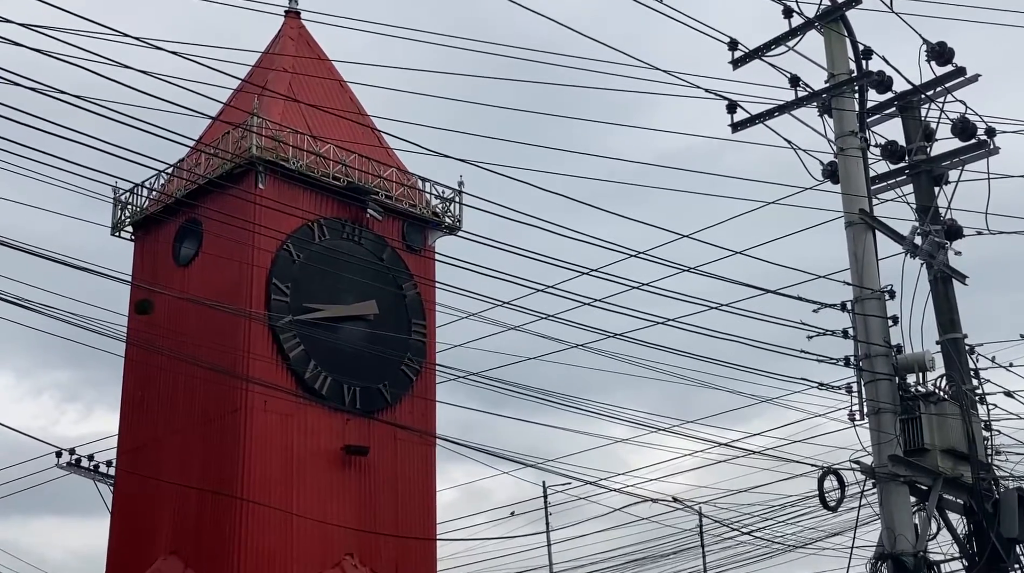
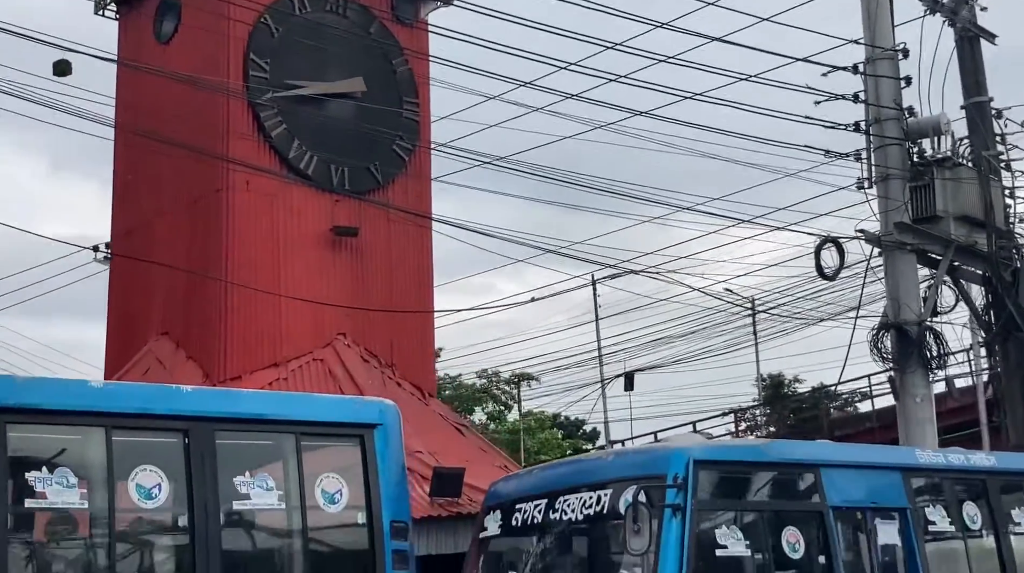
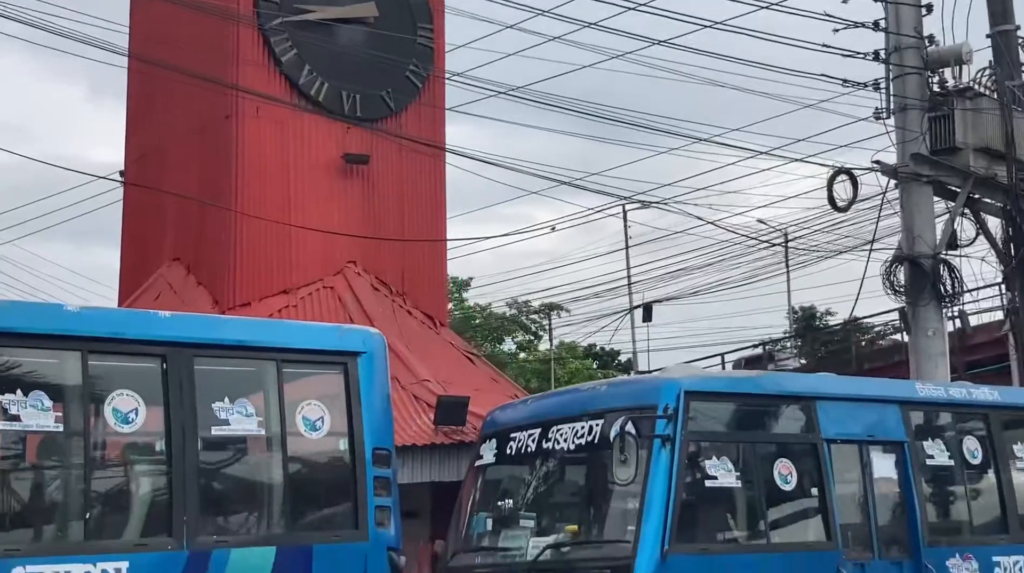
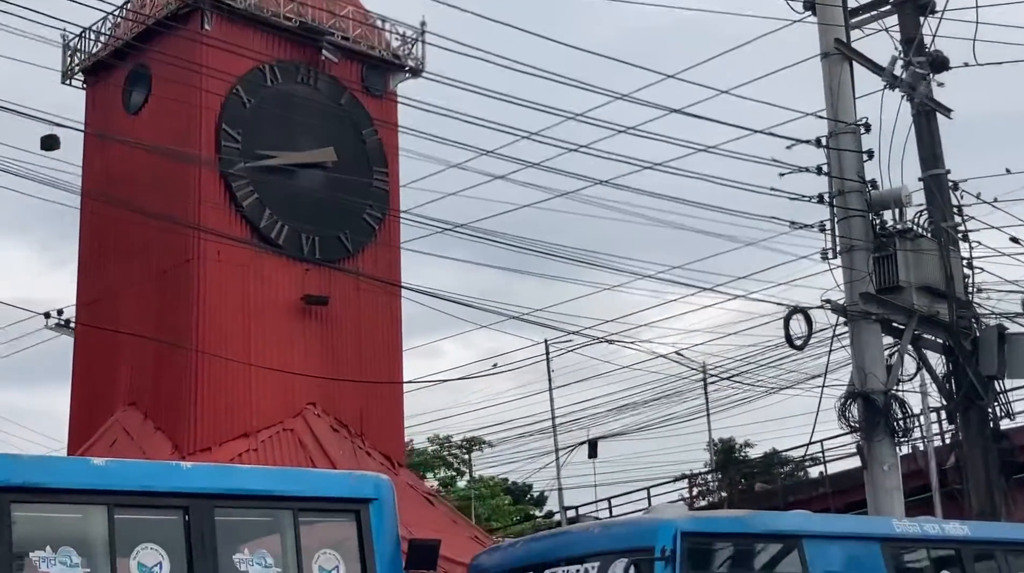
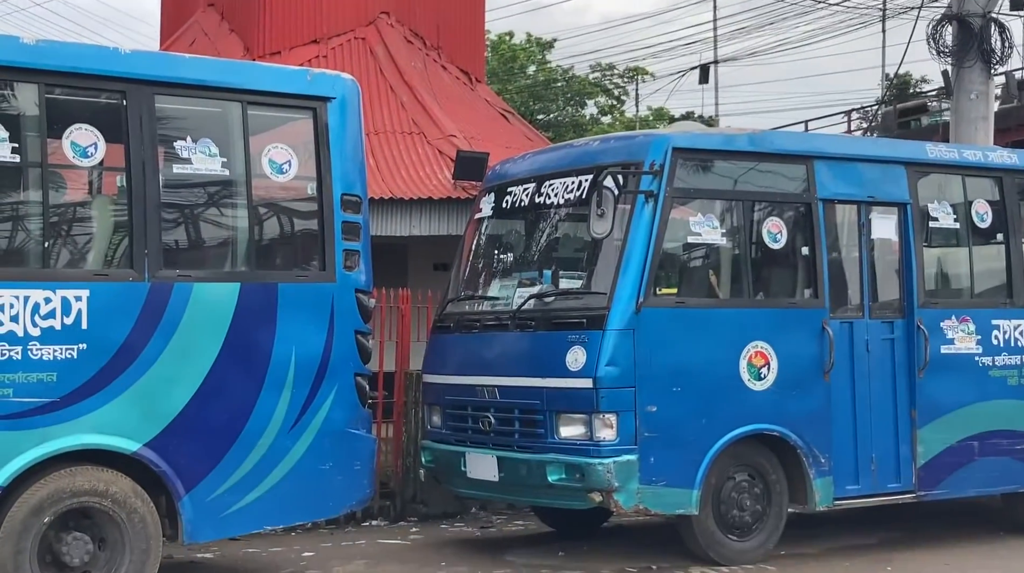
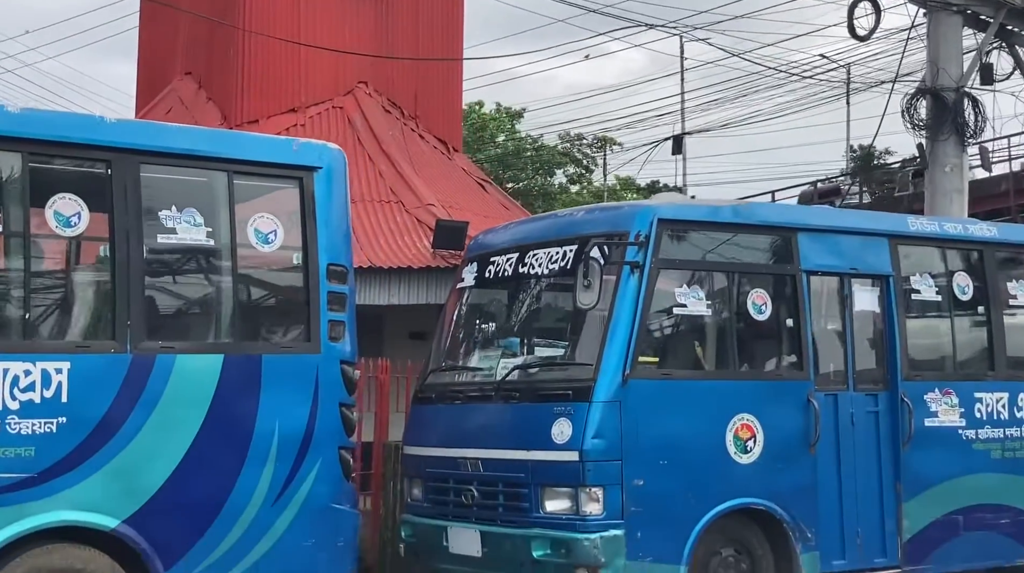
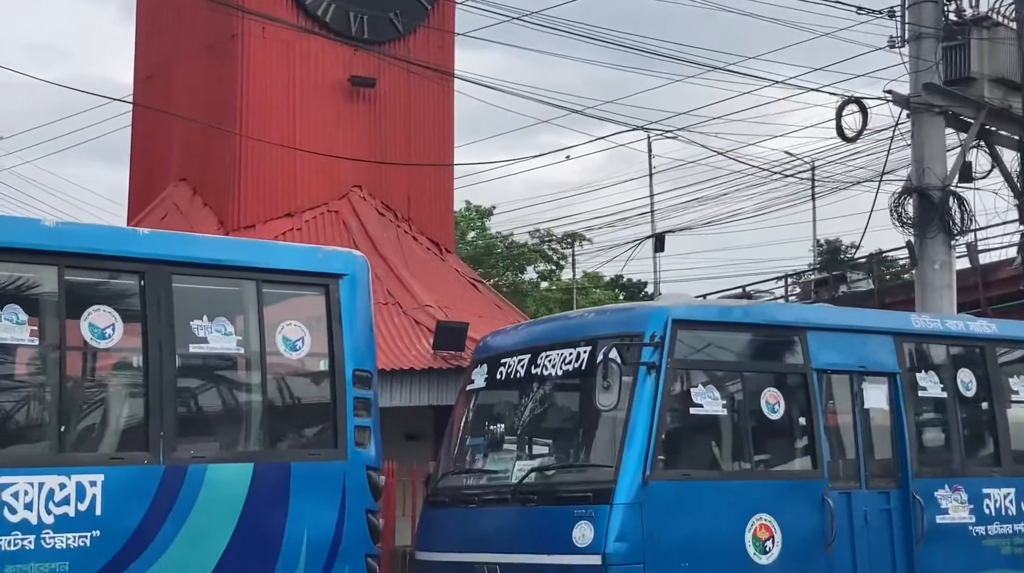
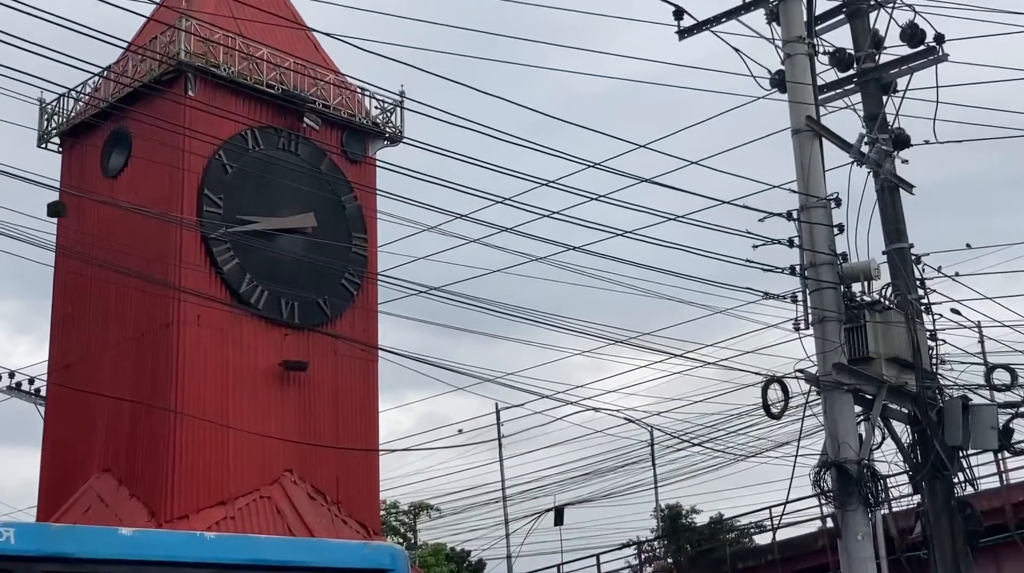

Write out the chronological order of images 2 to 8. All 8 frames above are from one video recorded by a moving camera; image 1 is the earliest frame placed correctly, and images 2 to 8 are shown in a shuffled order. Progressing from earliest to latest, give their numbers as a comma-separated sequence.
8, 4, 2, 3, 7, 6, 5
